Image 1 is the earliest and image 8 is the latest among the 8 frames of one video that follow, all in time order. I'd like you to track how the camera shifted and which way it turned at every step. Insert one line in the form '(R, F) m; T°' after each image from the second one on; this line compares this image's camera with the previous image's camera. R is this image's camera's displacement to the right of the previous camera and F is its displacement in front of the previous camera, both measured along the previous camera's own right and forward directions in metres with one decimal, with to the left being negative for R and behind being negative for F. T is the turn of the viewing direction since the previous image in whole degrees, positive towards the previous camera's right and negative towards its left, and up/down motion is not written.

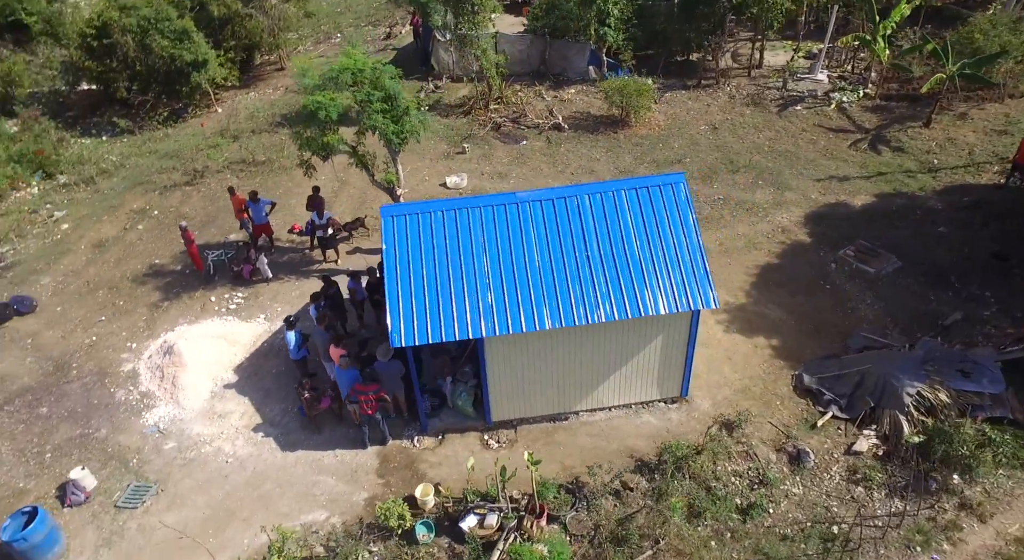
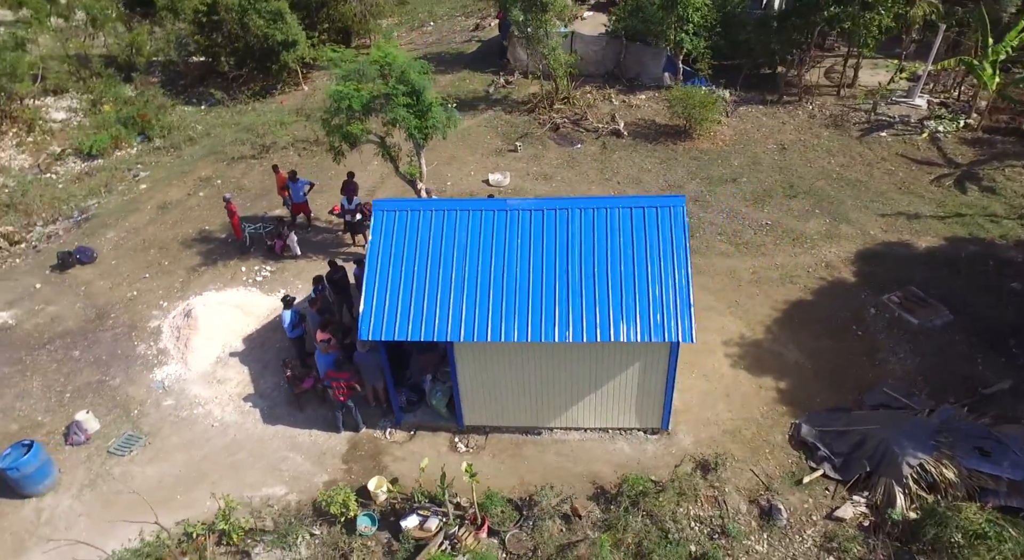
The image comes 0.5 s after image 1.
(+1.6, +0.3) m; -8°
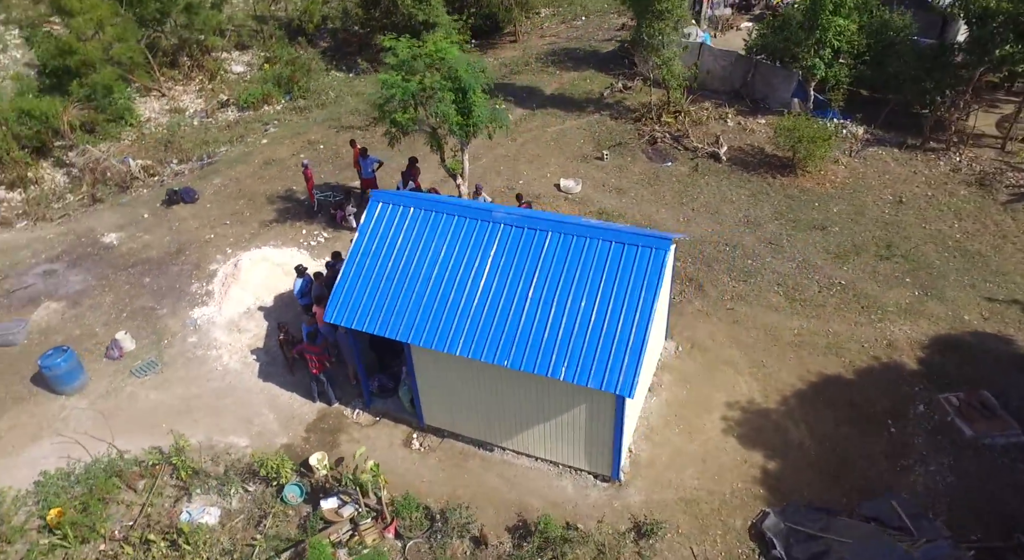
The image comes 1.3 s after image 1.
(+2.4, +0.5) m; -13°
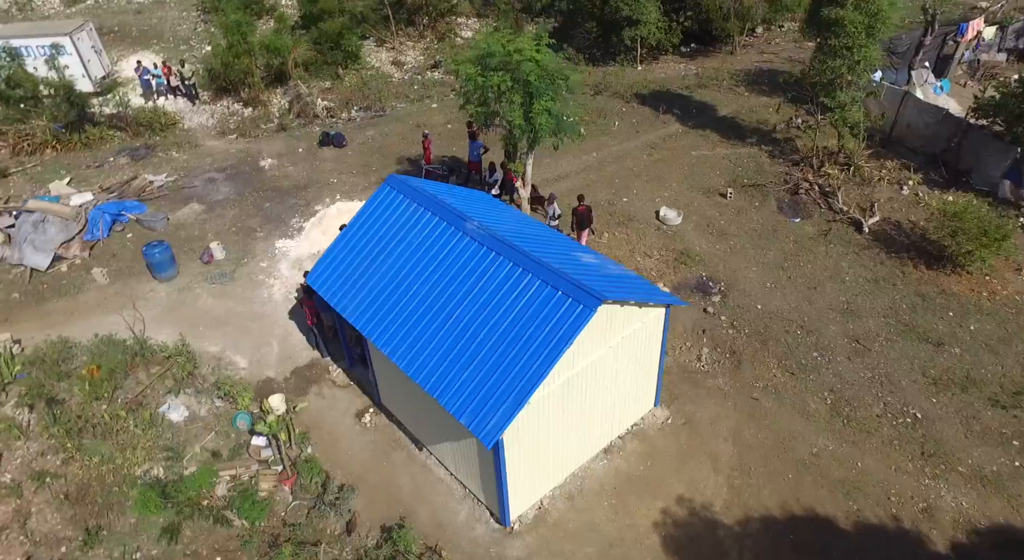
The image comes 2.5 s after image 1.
(+3.4, +0.8) m; -19°
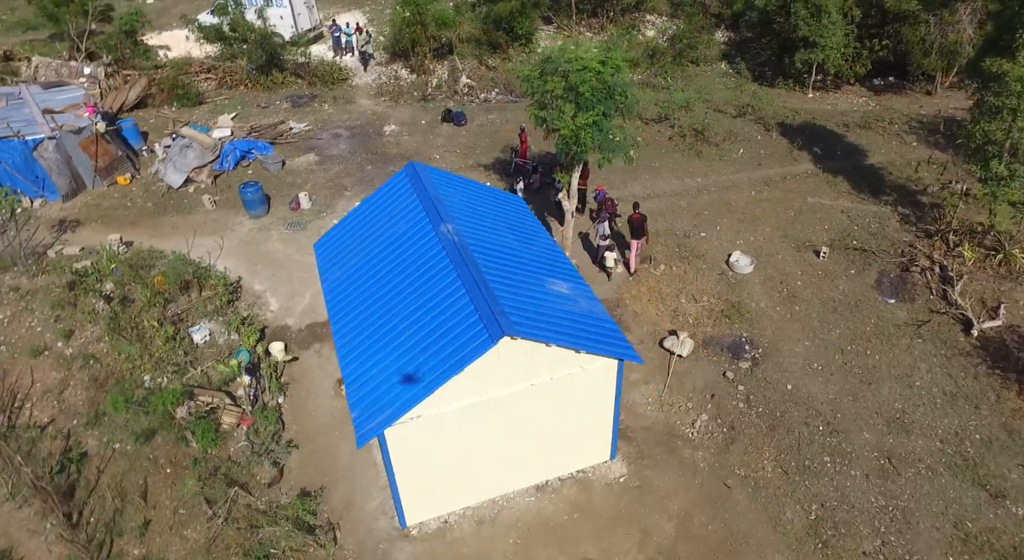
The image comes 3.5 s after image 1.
(+2.8, +0.7) m; -16°
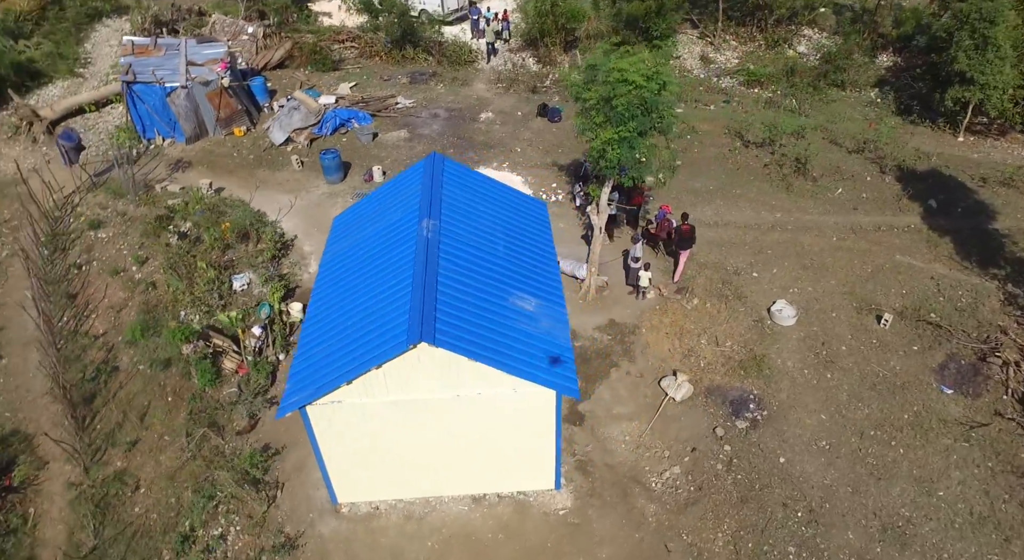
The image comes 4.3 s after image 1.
(+2.2, +0.4) m; -12°
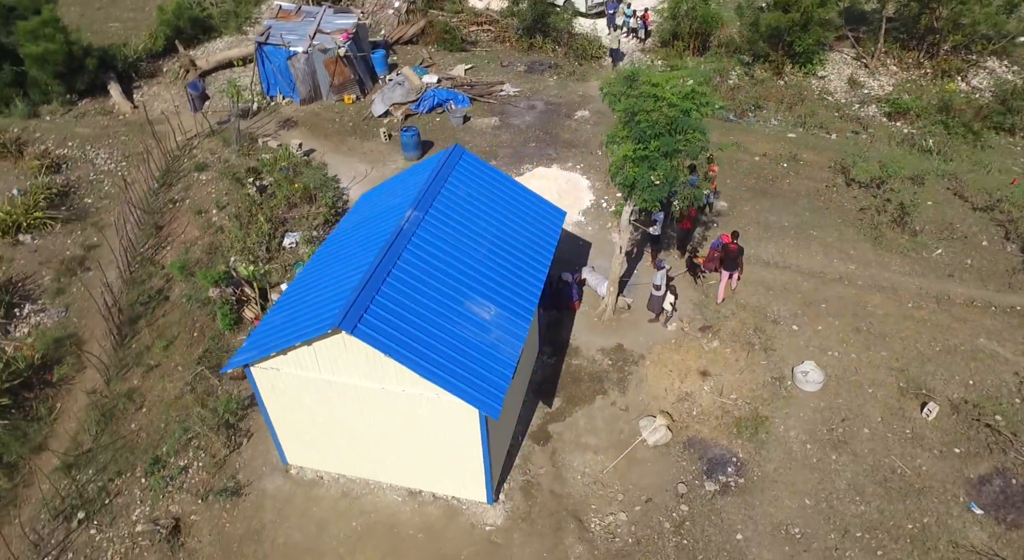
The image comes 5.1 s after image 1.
(+2.2, +0.5) m; -12°
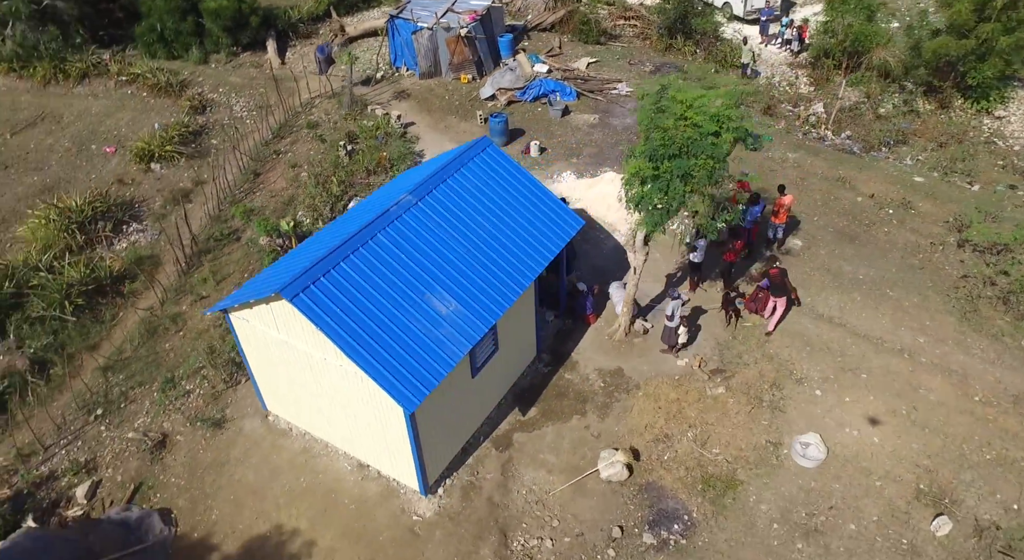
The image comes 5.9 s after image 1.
(+2.3, +0.4) m; -13°
